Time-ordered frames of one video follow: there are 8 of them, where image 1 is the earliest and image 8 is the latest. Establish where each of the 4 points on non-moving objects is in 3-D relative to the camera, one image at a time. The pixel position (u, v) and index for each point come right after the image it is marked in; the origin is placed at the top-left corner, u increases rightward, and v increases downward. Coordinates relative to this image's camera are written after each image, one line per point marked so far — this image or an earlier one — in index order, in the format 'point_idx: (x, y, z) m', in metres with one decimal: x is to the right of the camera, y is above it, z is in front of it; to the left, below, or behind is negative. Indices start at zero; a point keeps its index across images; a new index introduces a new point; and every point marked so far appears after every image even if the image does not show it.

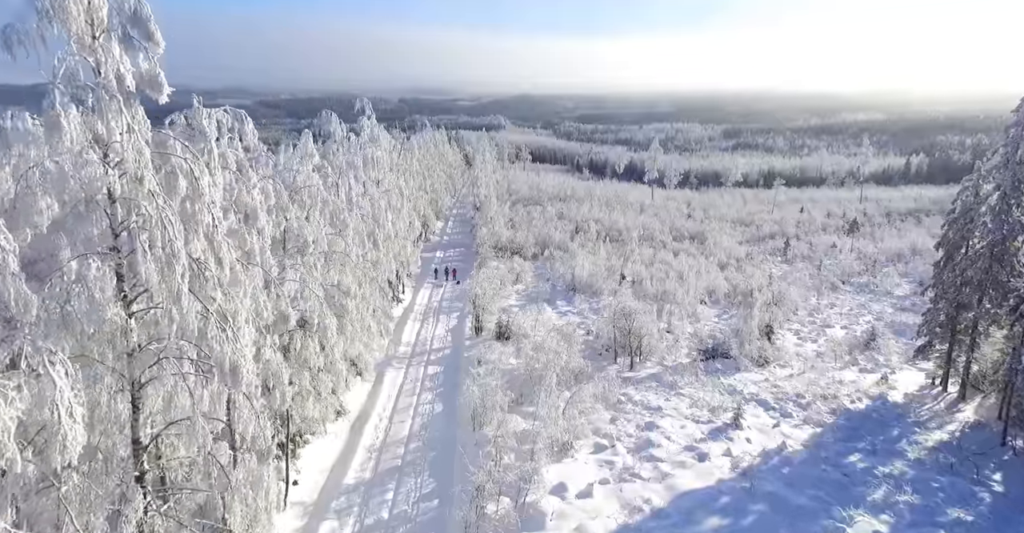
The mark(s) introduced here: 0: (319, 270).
0: (-5.2, -0.1, +16.9) m
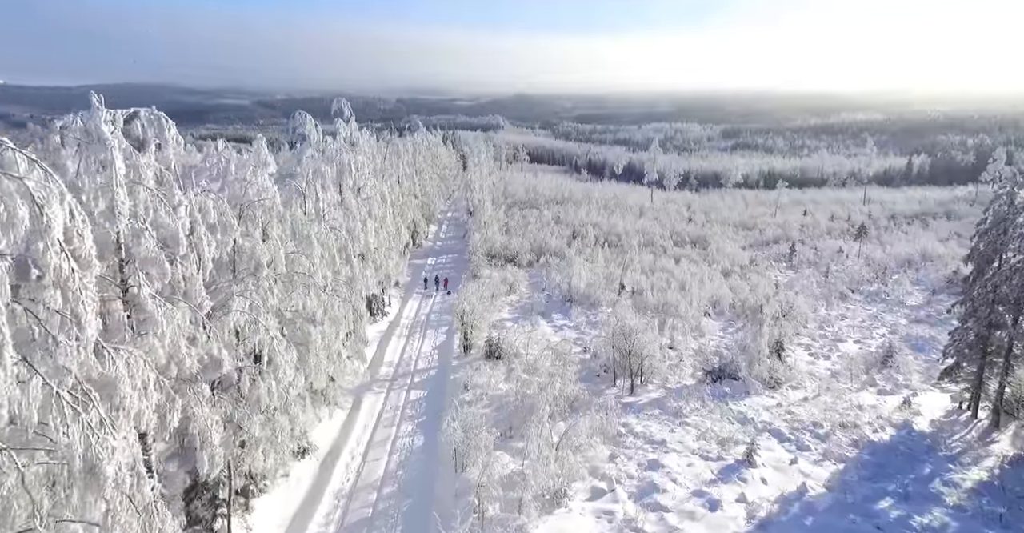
0: (-5.6, -0.7, +14.7) m
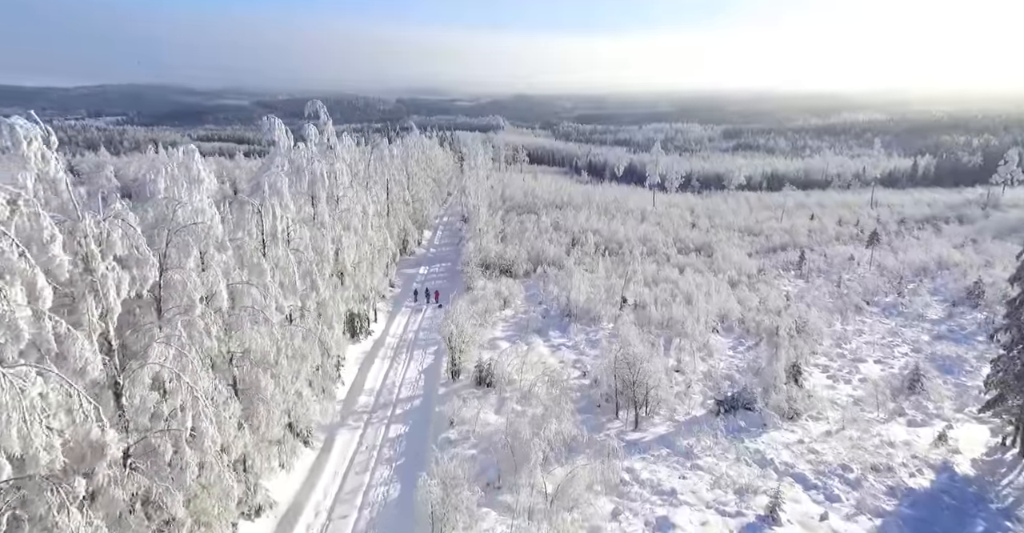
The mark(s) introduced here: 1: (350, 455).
0: (-5.9, -1.4, +12.3) m
1: (-5.1, -5.9, +19.6) m
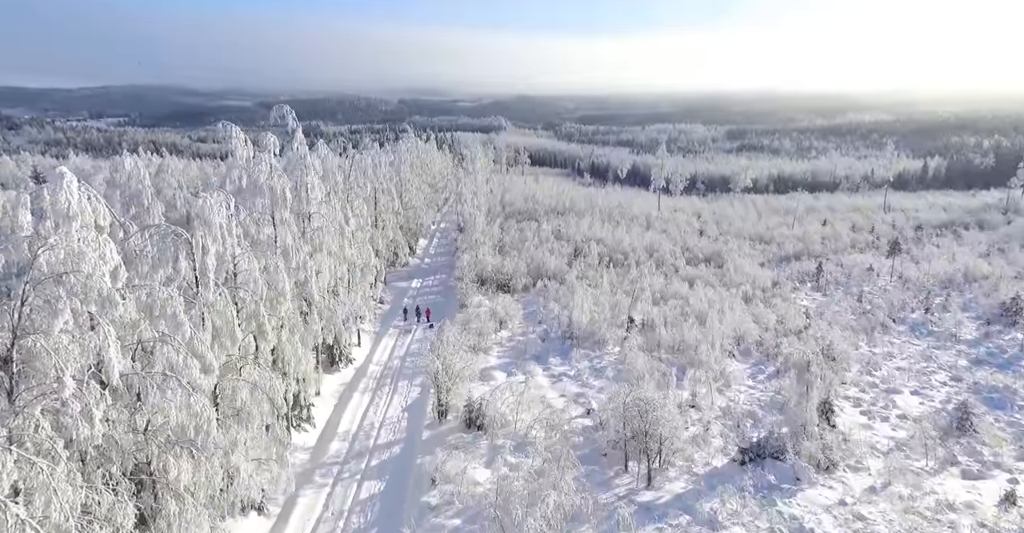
0: (-6.2, -2.3, +9.2) m
1: (-5.3, -6.8, +16.6) m
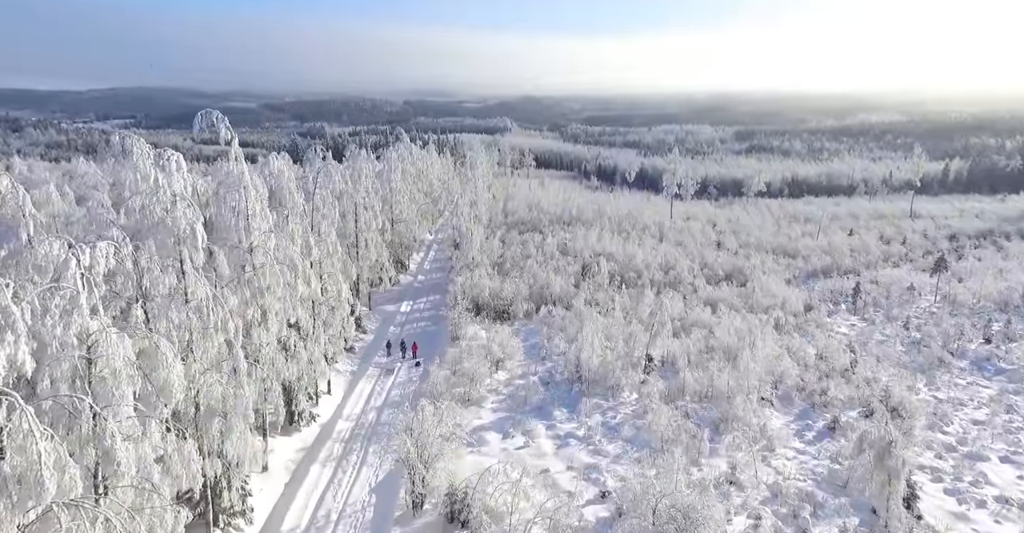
0: (-6.4, -3.6, +4.3) m
1: (-5.5, -8.2, +11.7) m
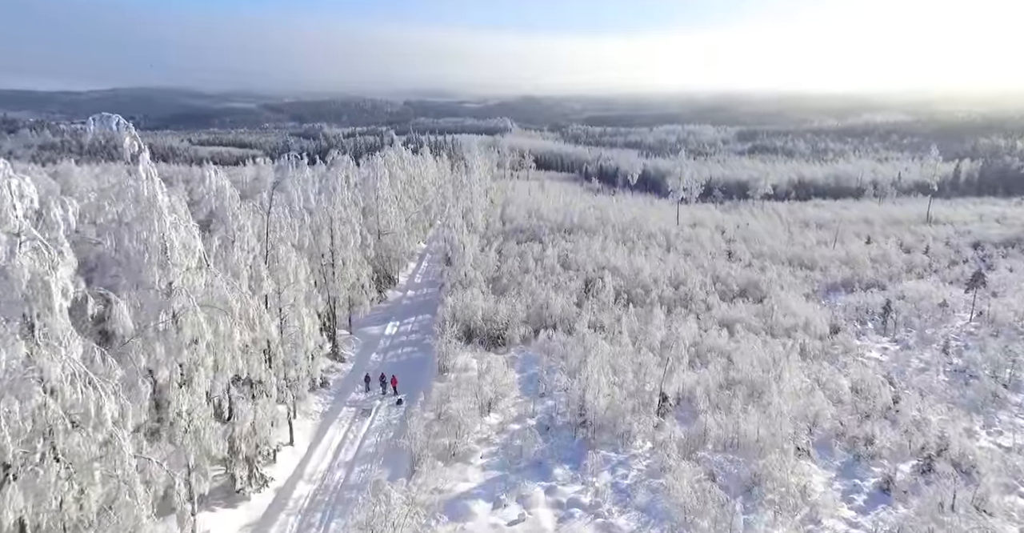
0: (-6.7, -4.7, +0.5) m
1: (-5.8, -9.2, +7.8) m
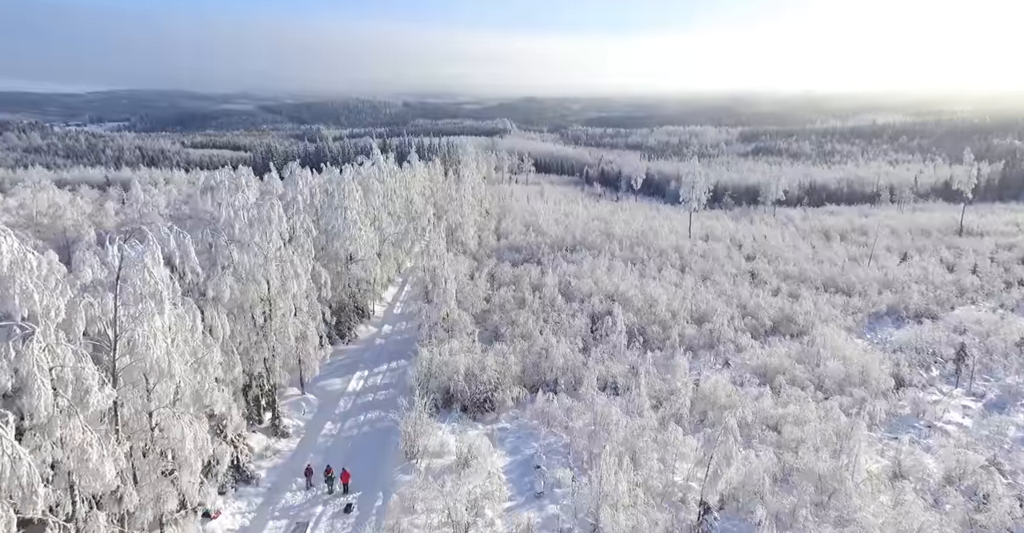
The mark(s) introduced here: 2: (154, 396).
0: (-7.1, -6.6, -6.5) m
1: (-6.1, -11.1, +0.8) m
2: (-8.0, -2.8, +14.1) m
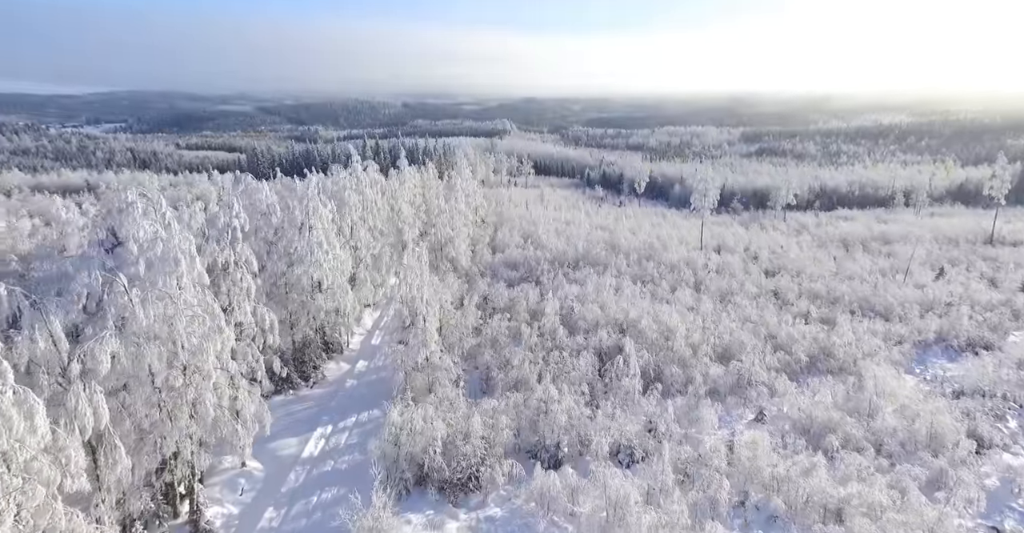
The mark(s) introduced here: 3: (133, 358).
0: (-7.4, -8.0, -12.1) m
1: (-6.4, -12.5, -4.8) m
2: (-8.3, -4.3, +8.5) m
3: (-9.8, -2.3, +16.2) m
